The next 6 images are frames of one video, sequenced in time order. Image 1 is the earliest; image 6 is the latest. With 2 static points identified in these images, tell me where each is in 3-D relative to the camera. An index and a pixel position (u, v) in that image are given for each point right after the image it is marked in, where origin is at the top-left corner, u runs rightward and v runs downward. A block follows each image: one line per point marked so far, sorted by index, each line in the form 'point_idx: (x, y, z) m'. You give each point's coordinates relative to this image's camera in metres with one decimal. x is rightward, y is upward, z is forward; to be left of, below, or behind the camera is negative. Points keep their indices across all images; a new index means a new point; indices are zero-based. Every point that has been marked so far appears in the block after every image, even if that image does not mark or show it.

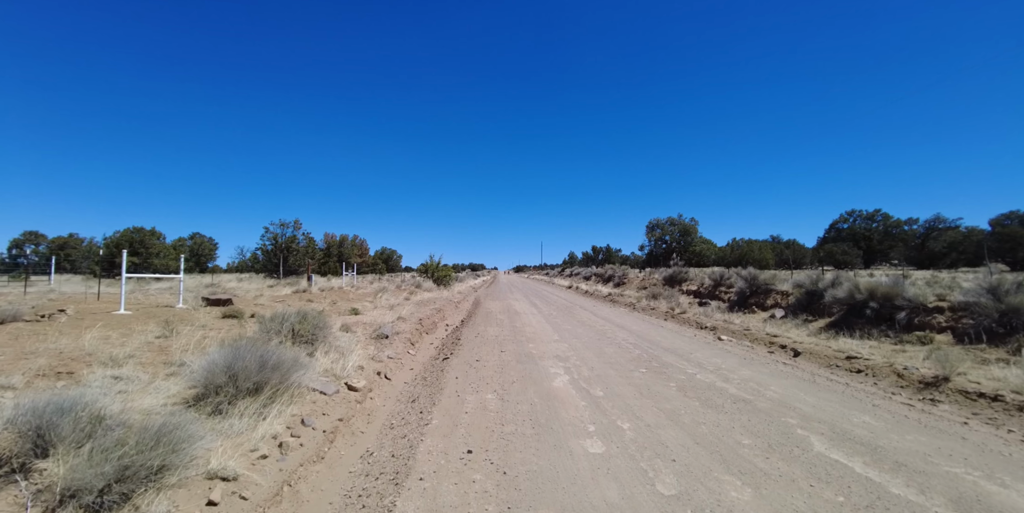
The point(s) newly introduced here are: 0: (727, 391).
0: (+3.4, -2.1, +7.0) m
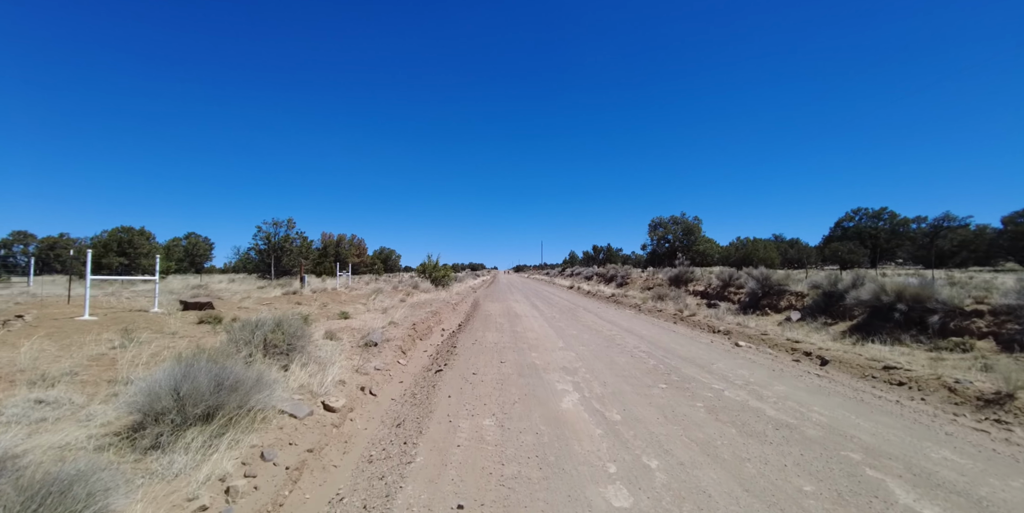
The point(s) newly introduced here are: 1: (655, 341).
0: (+3.4, -2.1, +6.0) m
1: (+3.7, -2.2, +11.4) m
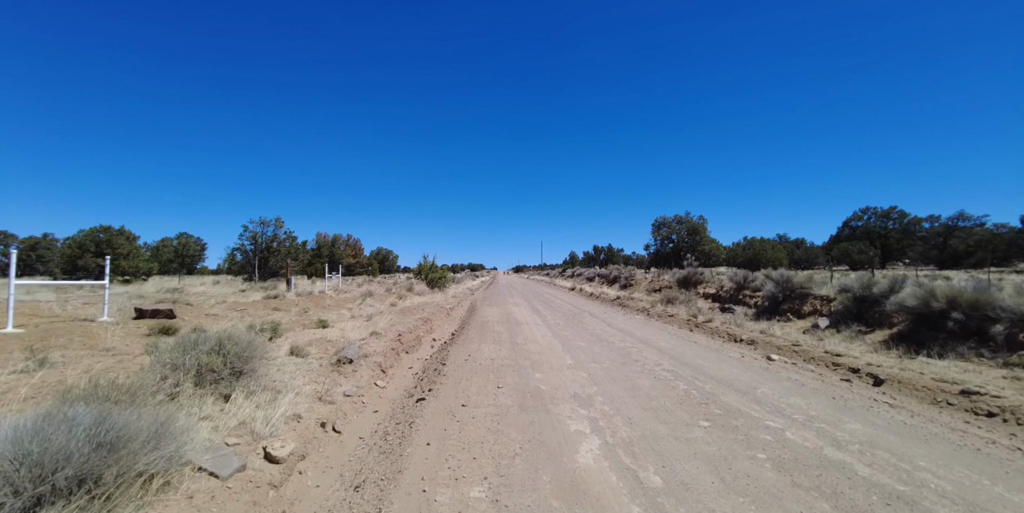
0: (+3.4, -2.1, +4.4) m
1: (+3.7, -2.2, +9.8) m
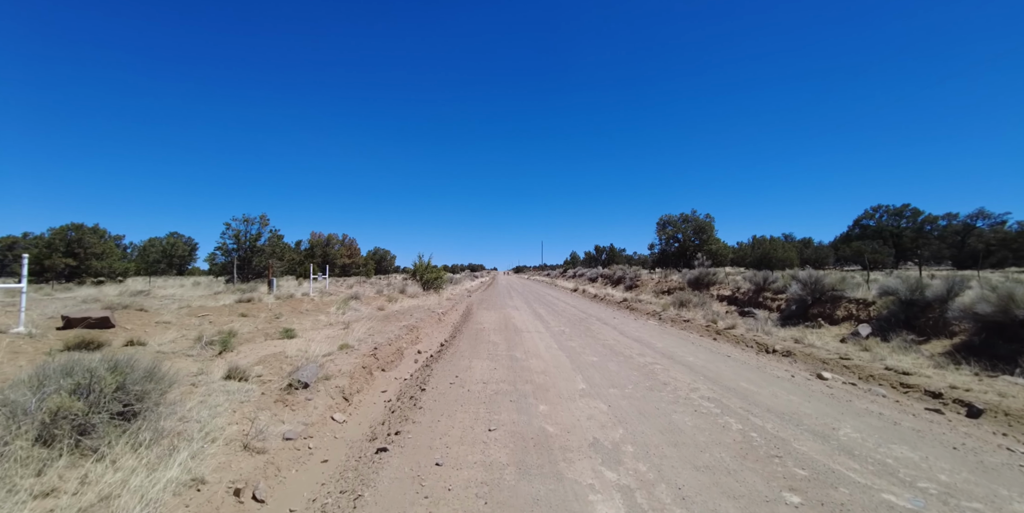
0: (+3.3, -2.1, +2.5) m
1: (+3.6, -2.2, +7.9) m
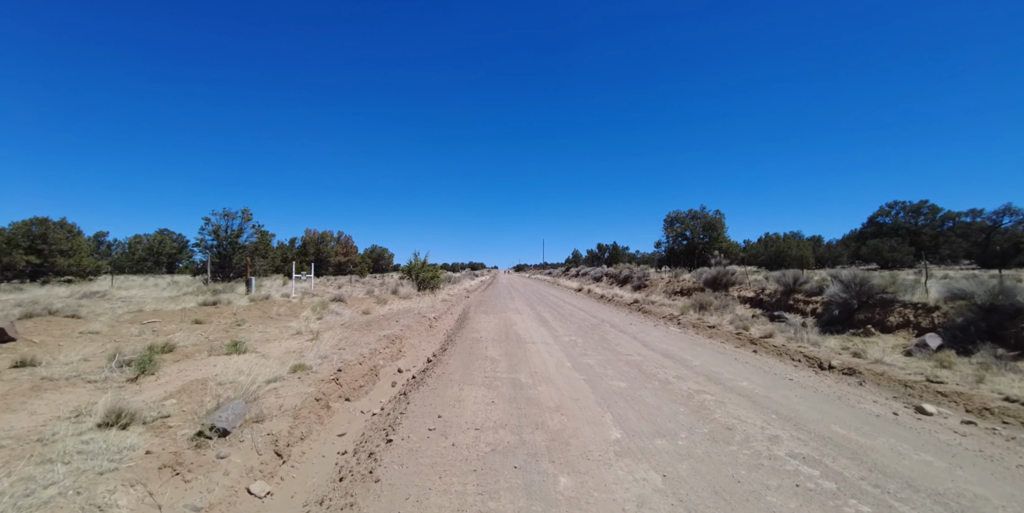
0: (+3.4, -2.0, +0.3) m
1: (+3.7, -2.1, +5.7) m
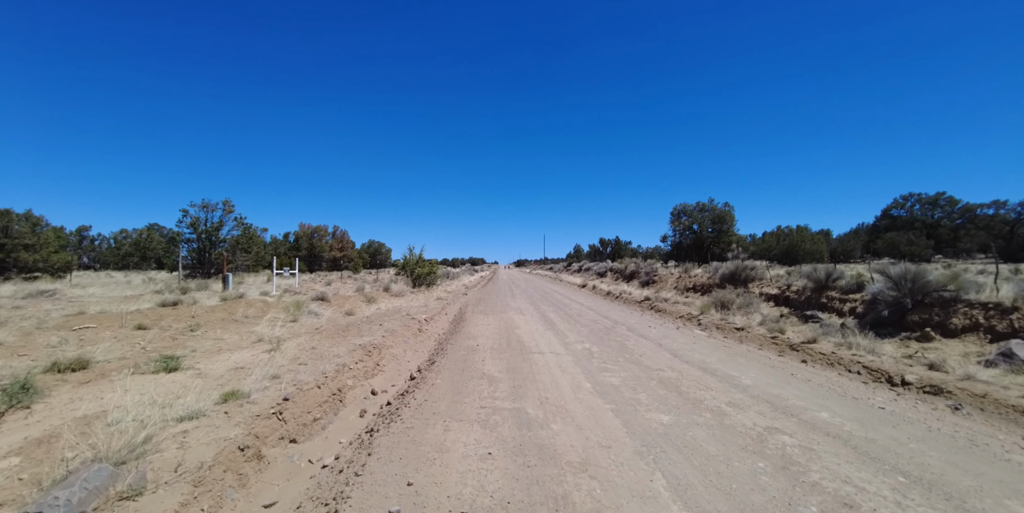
0: (+3.4, -2.0, -1.6) m
1: (+3.7, -2.0, +3.8) m
